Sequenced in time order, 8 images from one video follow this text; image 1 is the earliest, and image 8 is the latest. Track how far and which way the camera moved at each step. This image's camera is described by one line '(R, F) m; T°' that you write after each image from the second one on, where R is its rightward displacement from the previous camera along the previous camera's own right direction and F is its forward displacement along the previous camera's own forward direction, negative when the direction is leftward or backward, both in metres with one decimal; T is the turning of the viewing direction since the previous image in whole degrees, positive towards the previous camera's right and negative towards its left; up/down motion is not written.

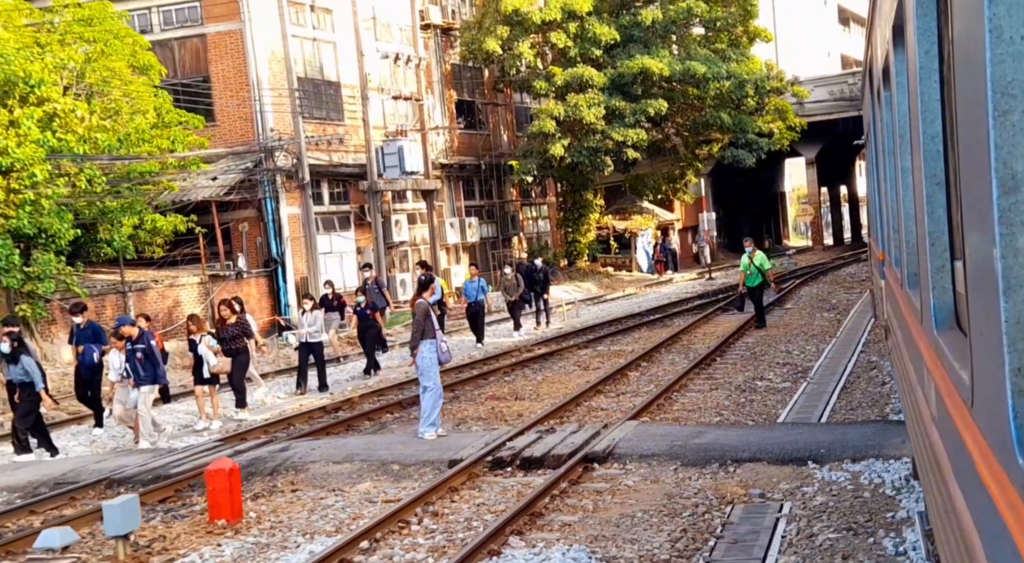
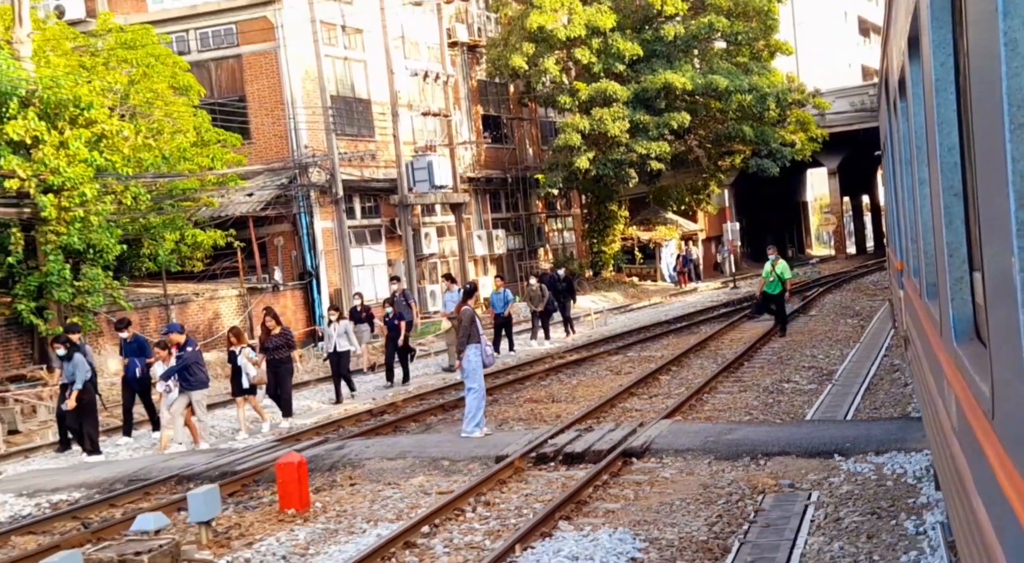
(-0.2, -0.7) m; -1°
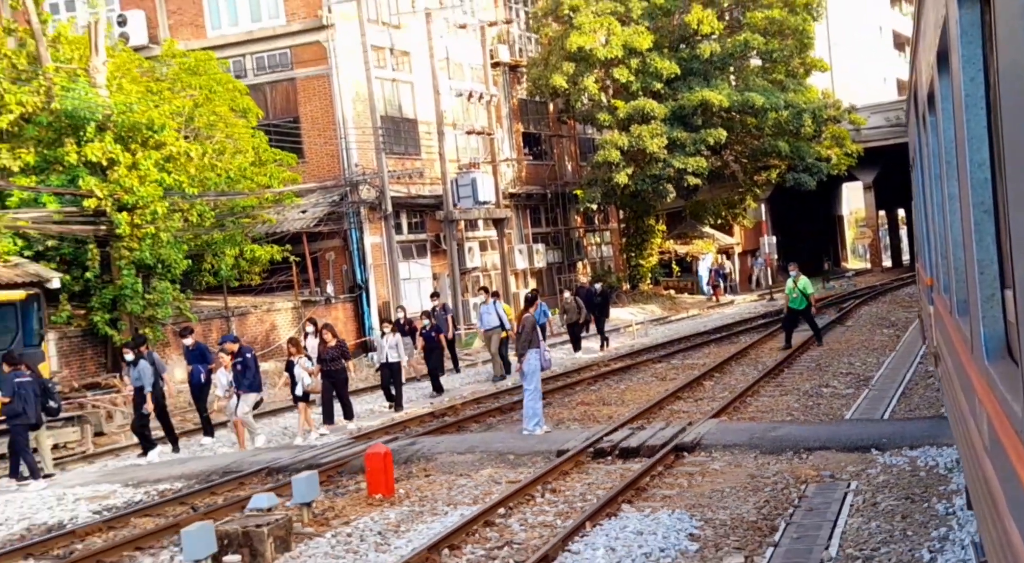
(-0.3, -1.0) m; -1°
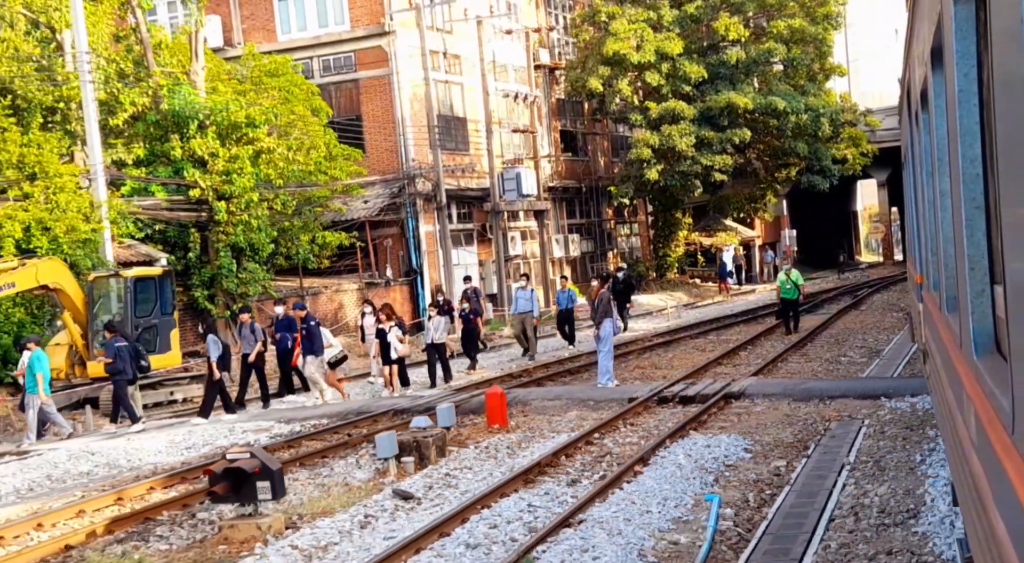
(-0.8, -2.9) m; -1°
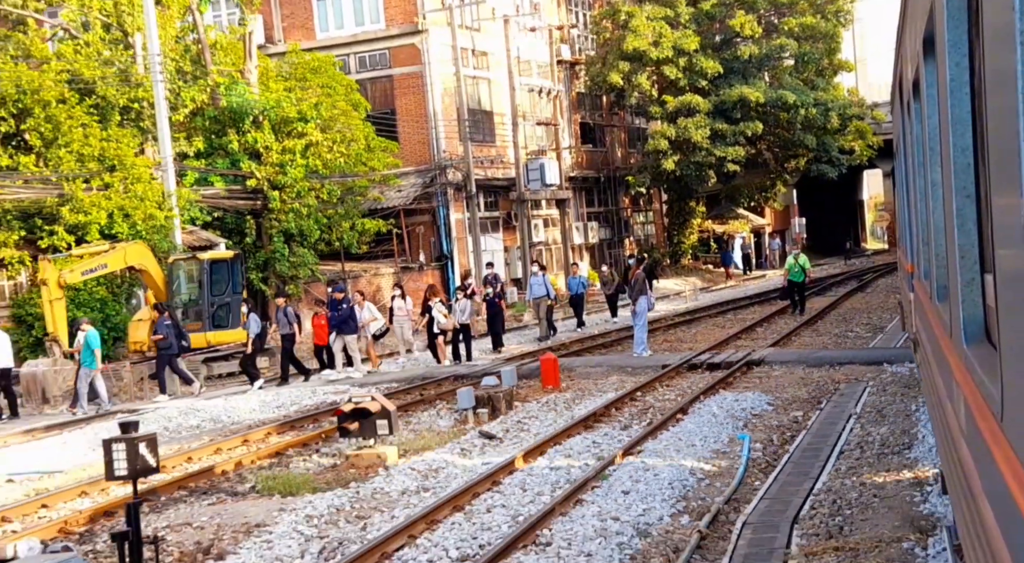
(-0.5, -2.0) m; 0°
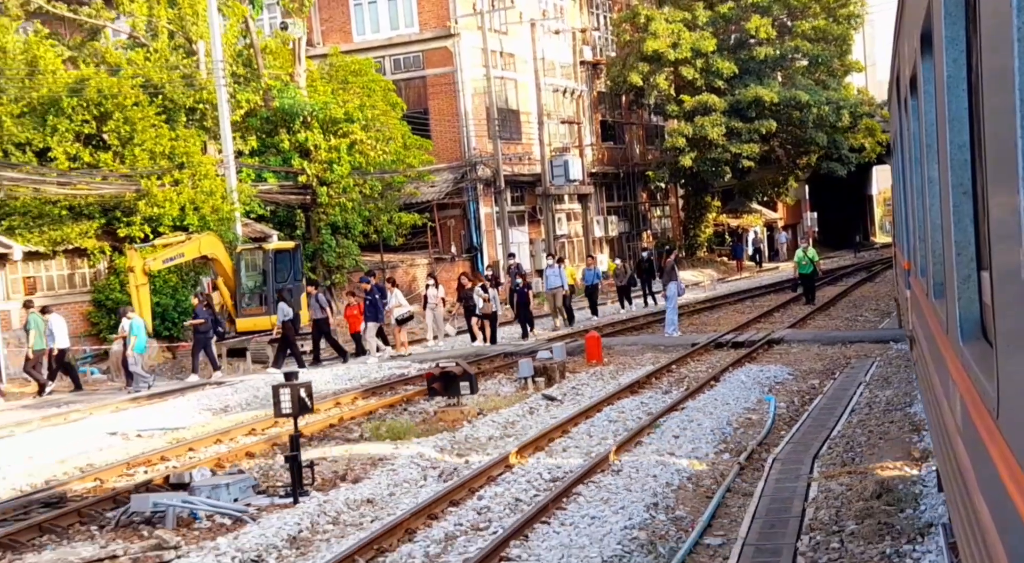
(-0.5, -2.0) m; 0°
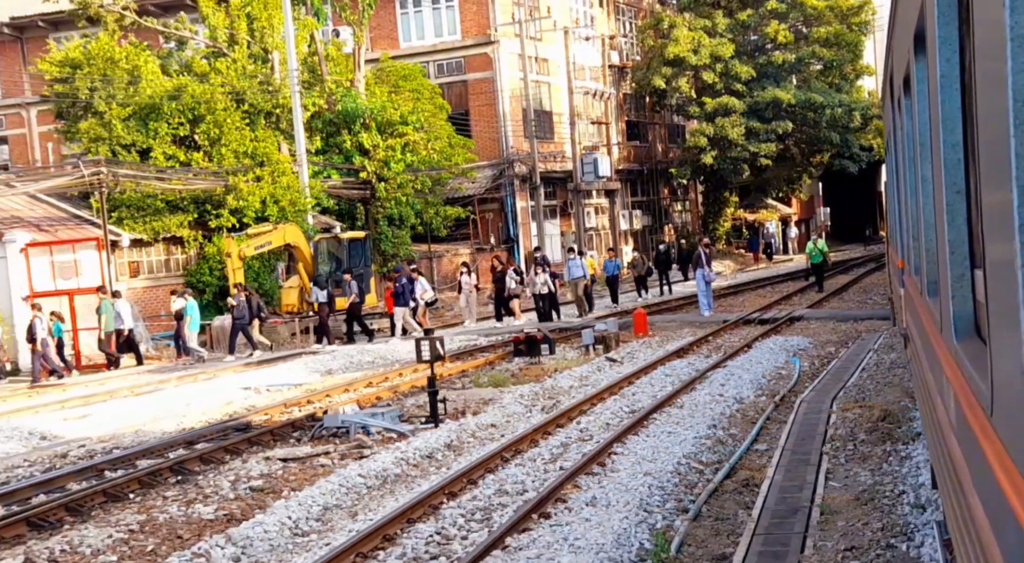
(-0.8, -2.8) m; 0°
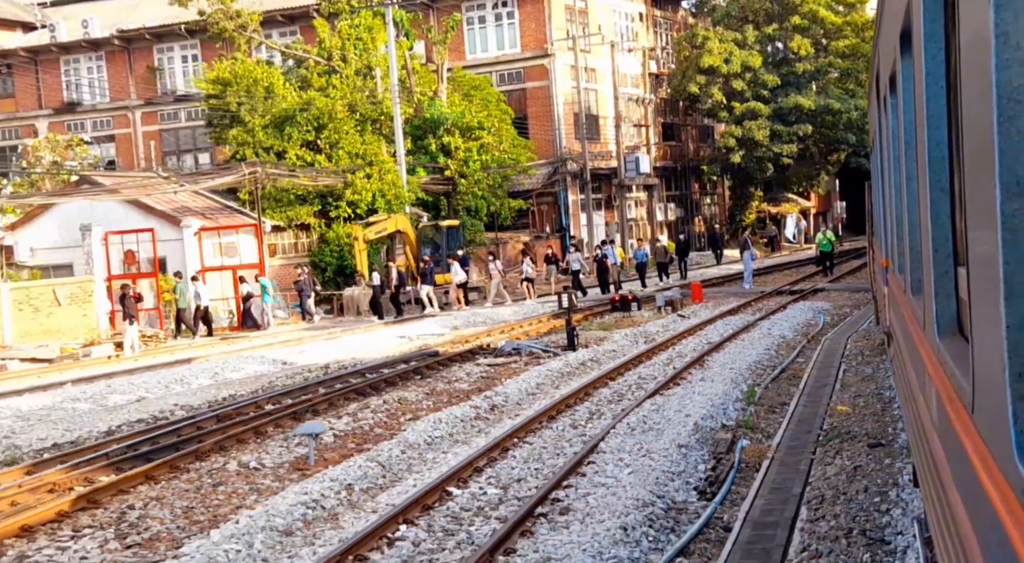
(-1.4, -5.4) m; -1°
